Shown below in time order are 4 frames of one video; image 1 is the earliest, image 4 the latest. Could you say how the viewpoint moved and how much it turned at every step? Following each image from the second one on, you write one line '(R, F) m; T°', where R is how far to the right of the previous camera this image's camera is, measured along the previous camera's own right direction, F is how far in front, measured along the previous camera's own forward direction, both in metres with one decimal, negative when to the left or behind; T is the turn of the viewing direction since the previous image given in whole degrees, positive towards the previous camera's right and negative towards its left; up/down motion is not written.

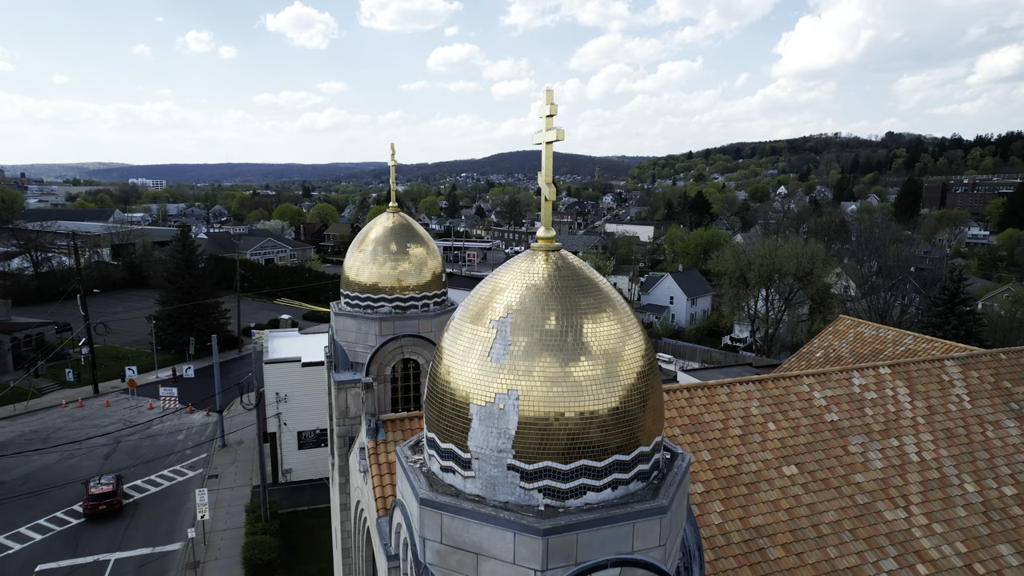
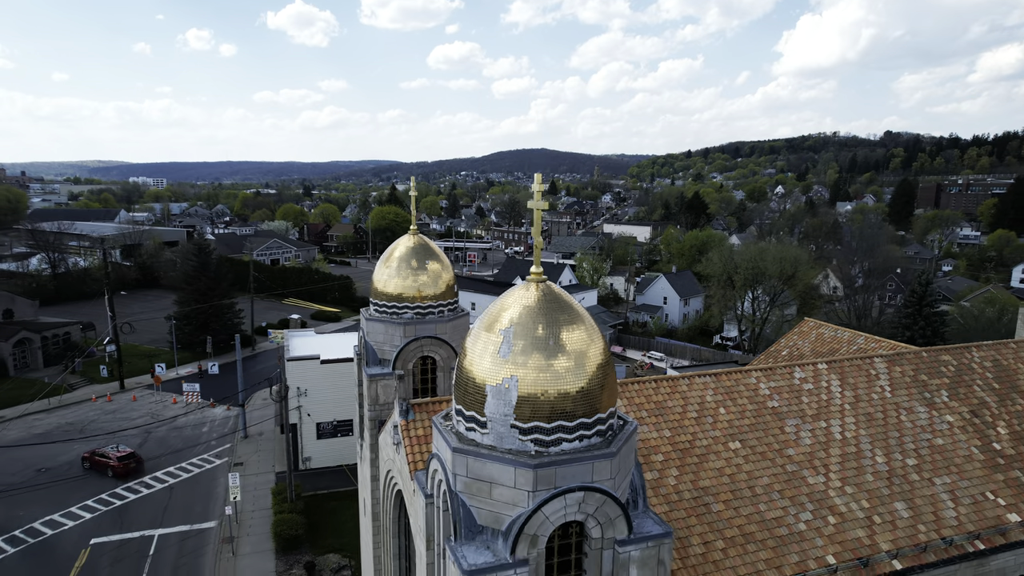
(0.0, -2.3) m; 0°
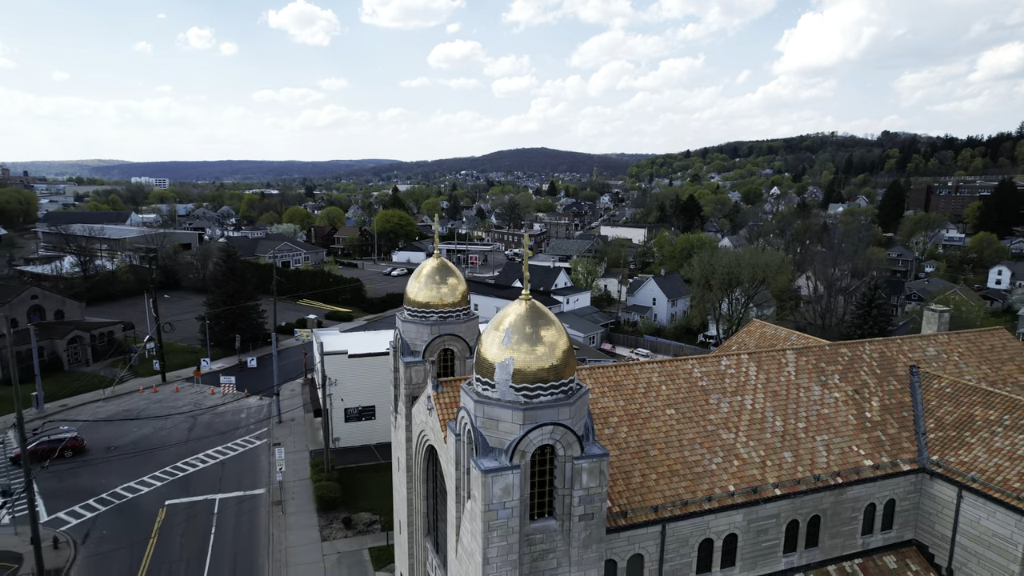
(0.0, -4.4) m; 0°
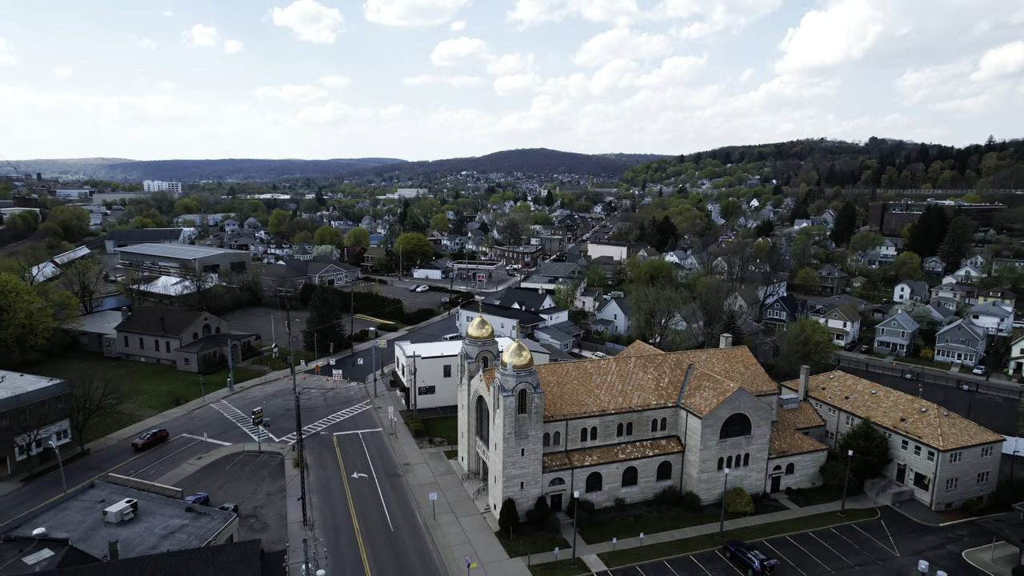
(0.0, -23.5) m; 0°
